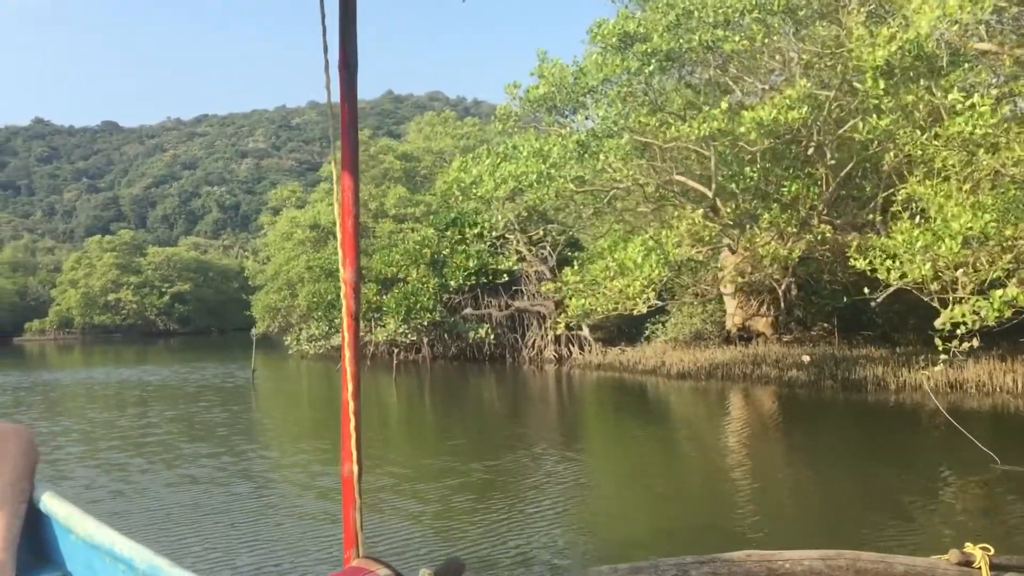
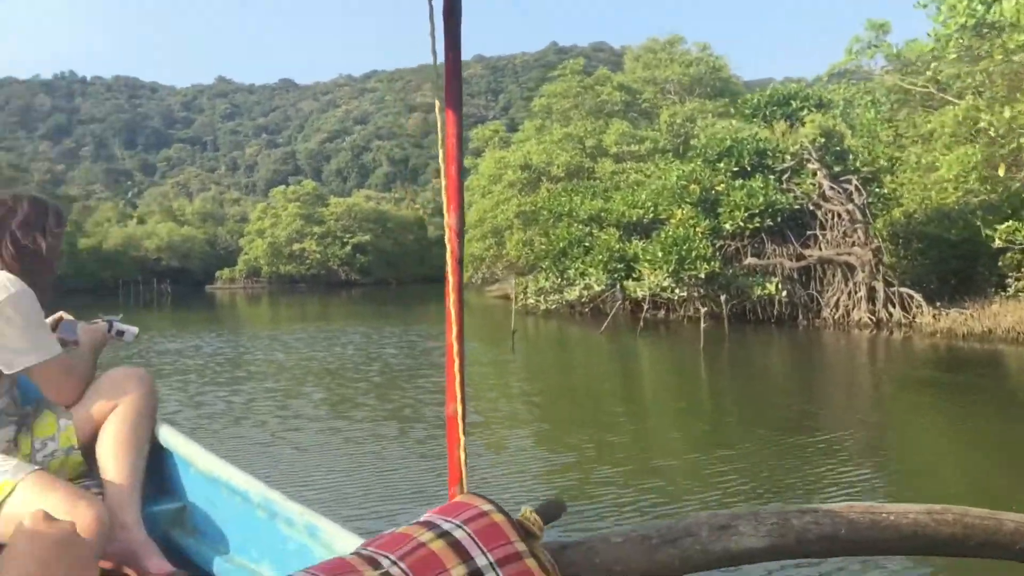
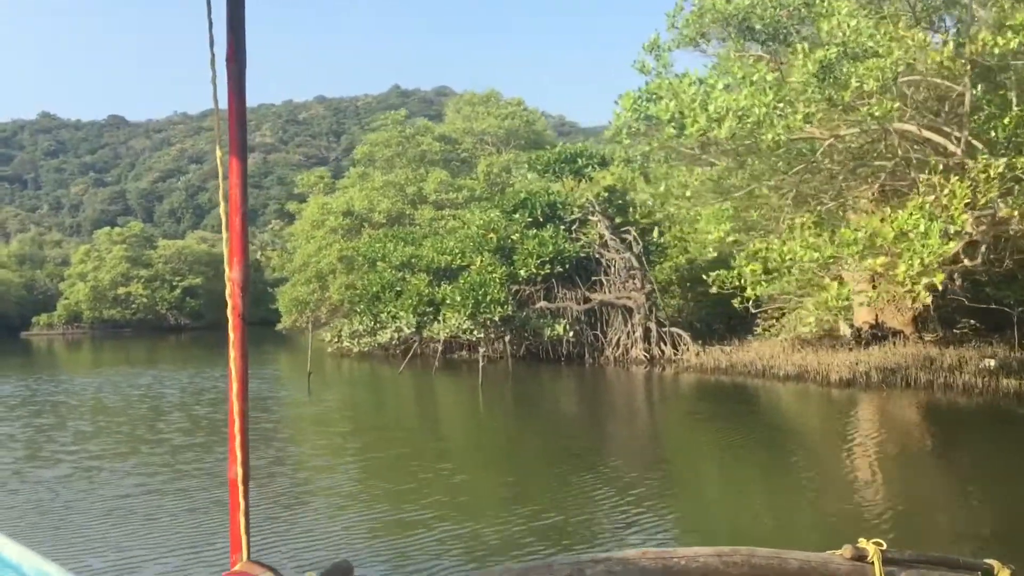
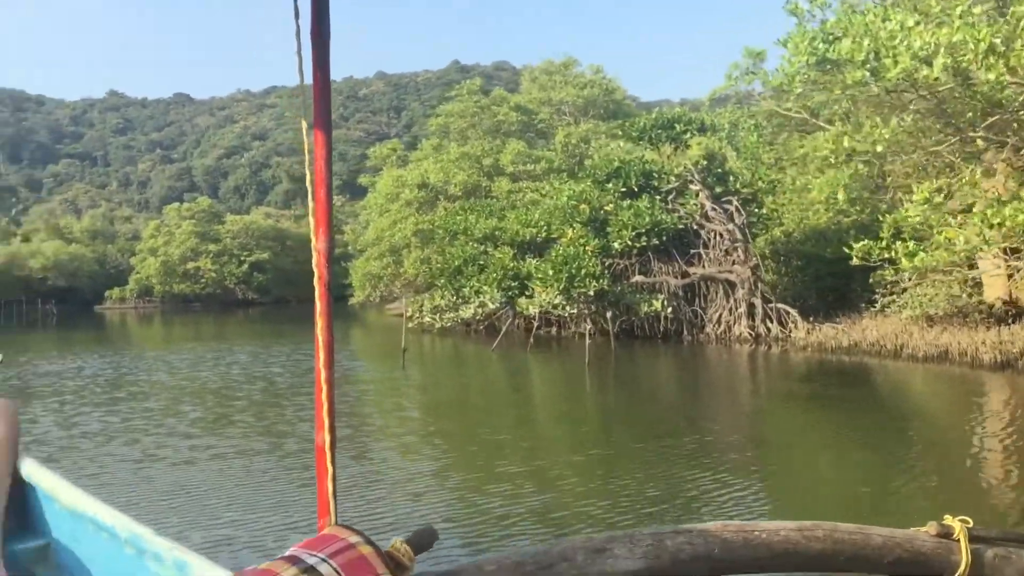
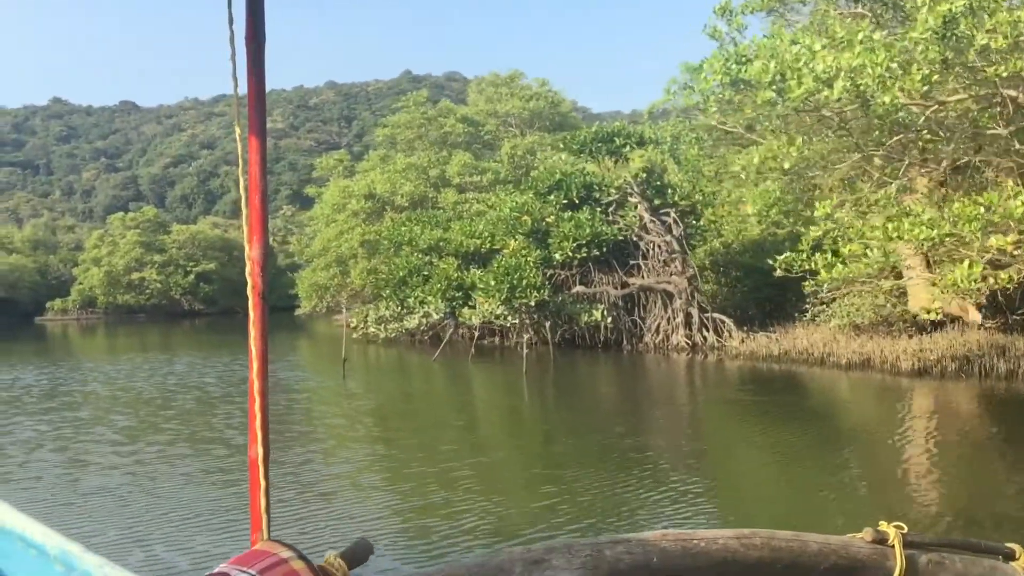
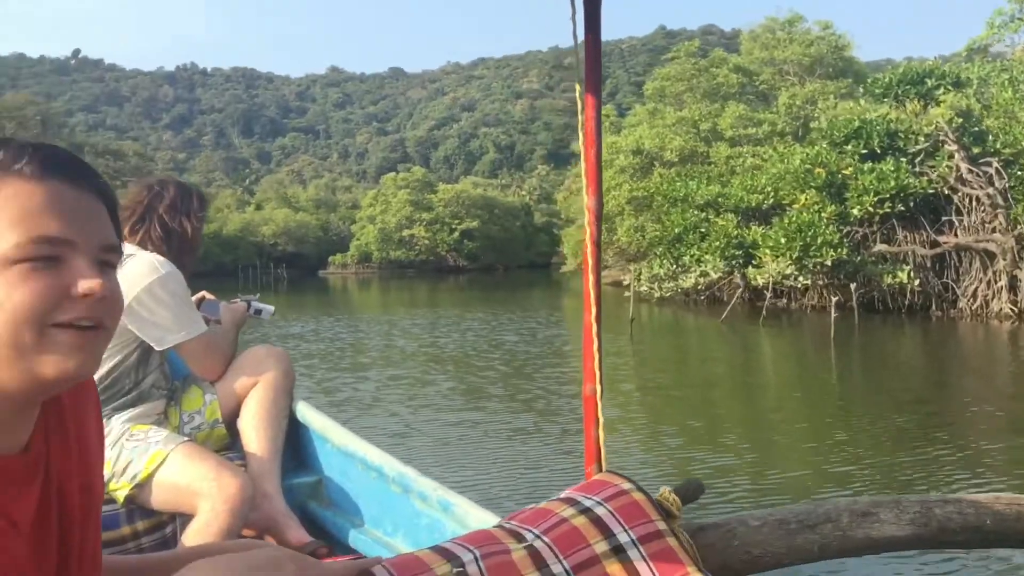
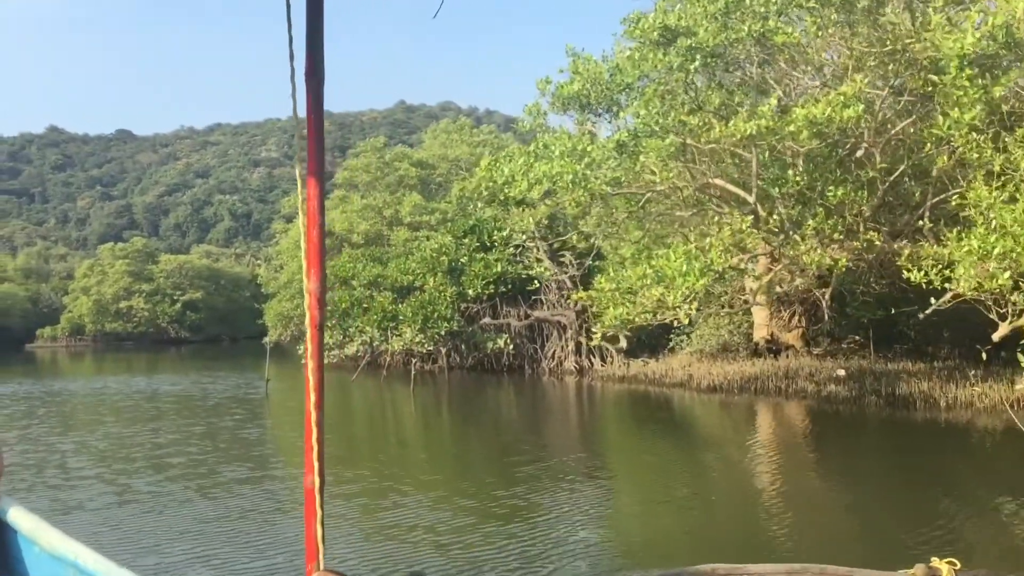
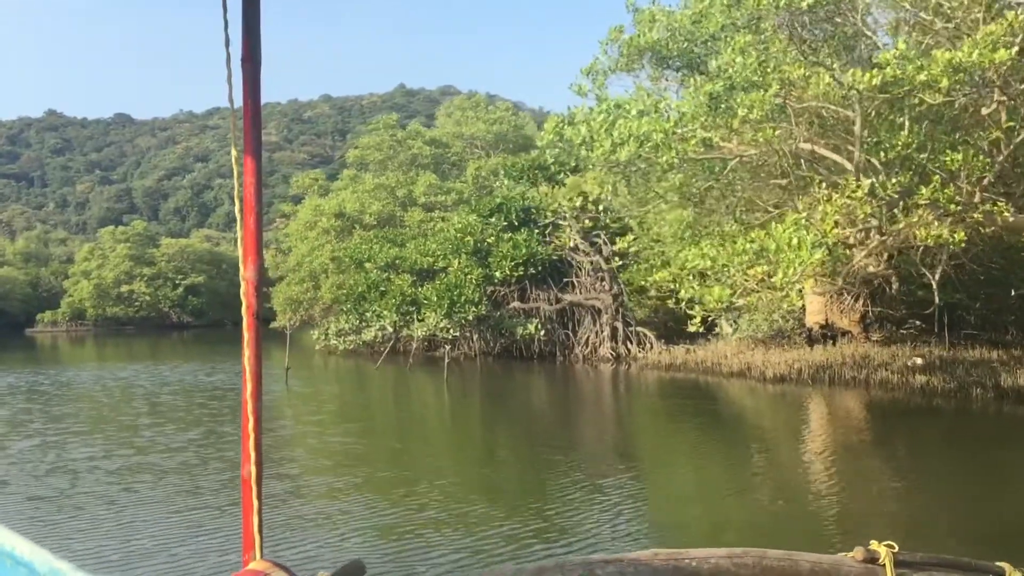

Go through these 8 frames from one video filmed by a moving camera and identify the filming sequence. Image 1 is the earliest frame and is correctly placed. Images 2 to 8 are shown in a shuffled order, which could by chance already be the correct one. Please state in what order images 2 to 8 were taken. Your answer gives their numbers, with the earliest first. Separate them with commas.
7, 8, 3, 5, 4, 2, 6
